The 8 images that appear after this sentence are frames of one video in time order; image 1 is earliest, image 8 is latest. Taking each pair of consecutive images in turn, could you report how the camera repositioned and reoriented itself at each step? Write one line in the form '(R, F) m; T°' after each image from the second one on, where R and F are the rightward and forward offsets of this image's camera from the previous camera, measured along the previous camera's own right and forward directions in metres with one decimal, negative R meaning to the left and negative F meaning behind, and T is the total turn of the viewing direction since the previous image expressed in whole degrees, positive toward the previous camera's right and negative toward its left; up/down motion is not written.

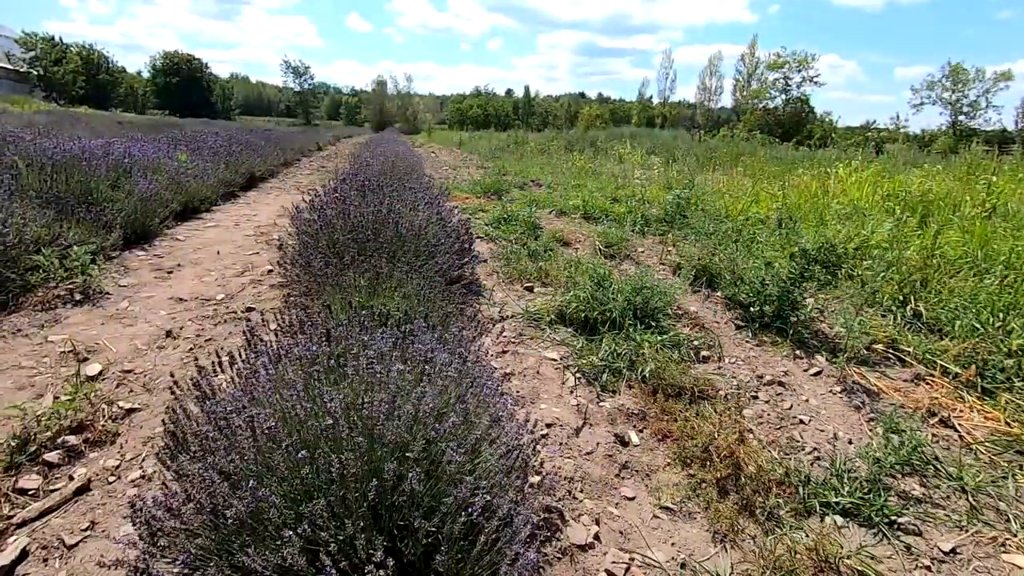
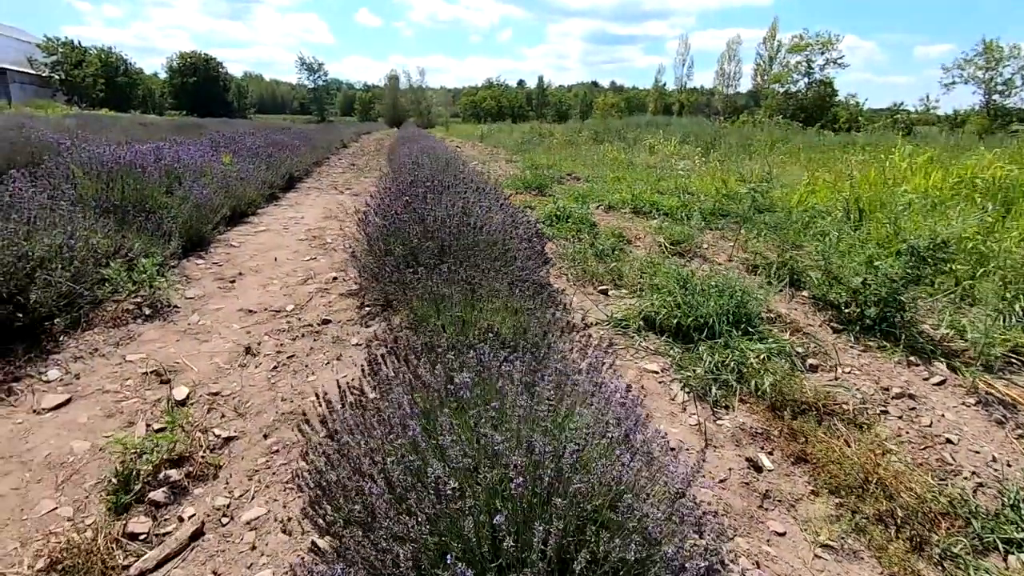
(-0.4, +0.2) m; -2°
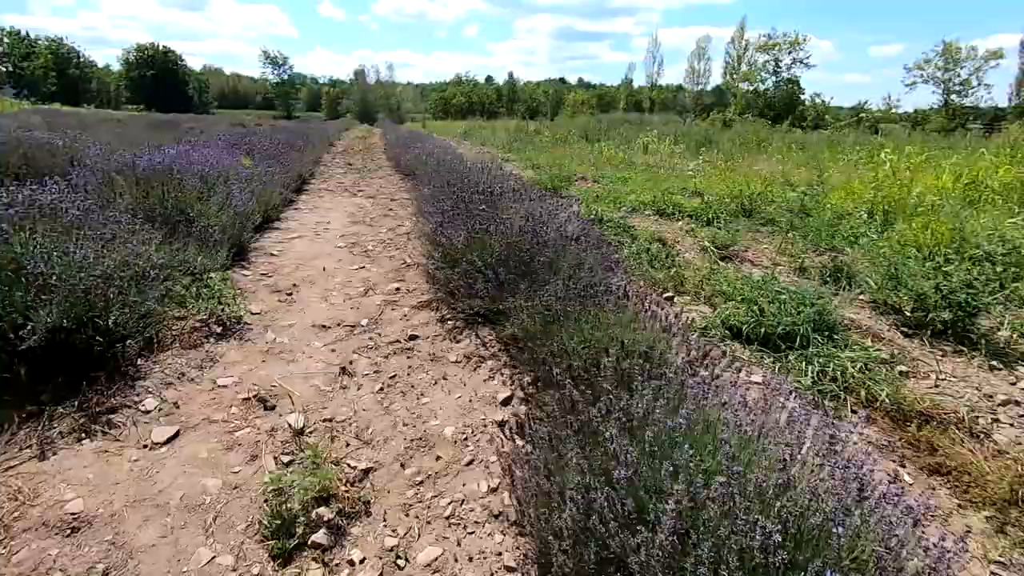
(-0.7, +0.1) m; +3°
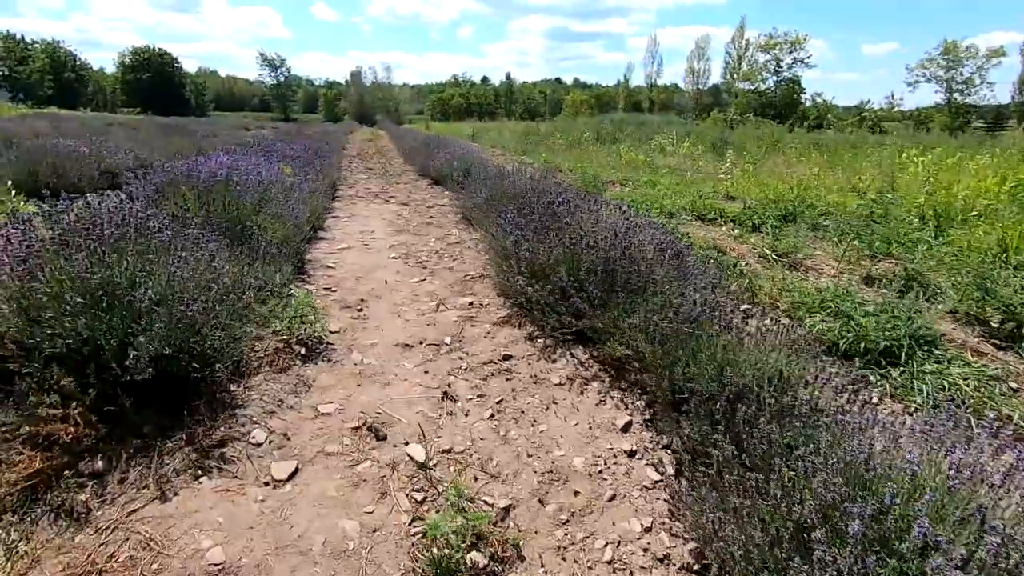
(-0.5, +0.1) m; 0°
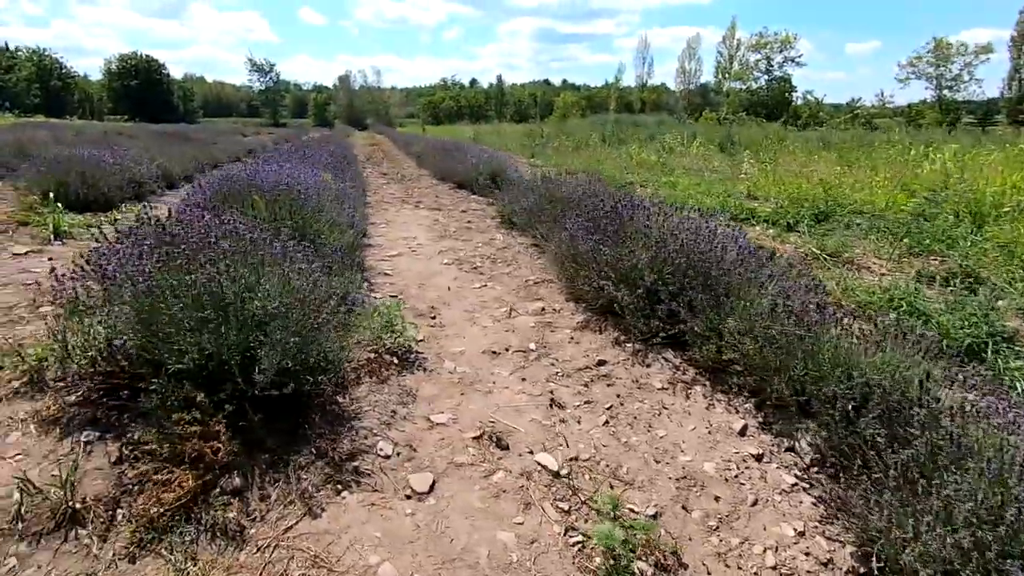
(-0.5, 0.0) m; +1°
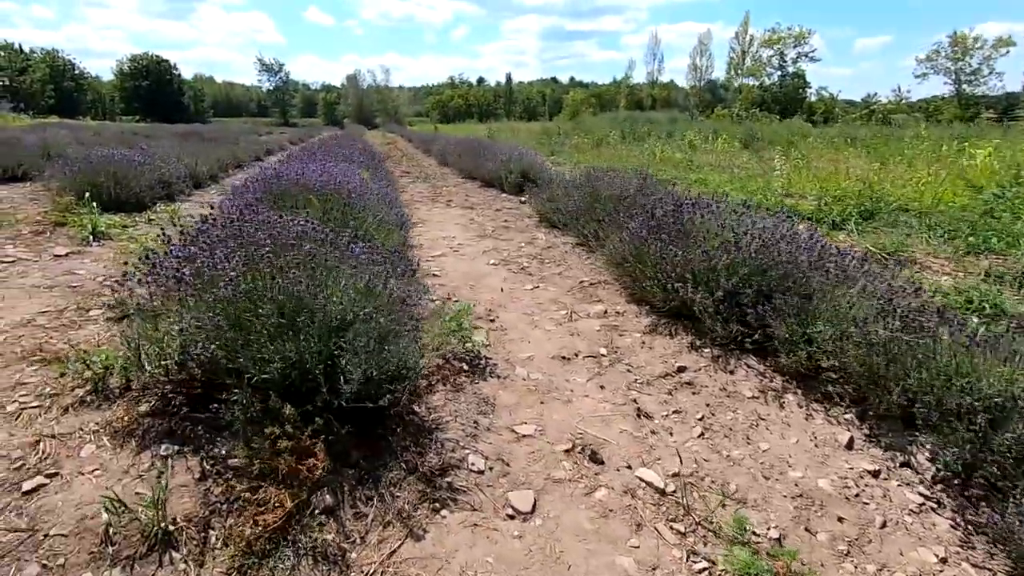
(-0.4, +0.1) m; -1°
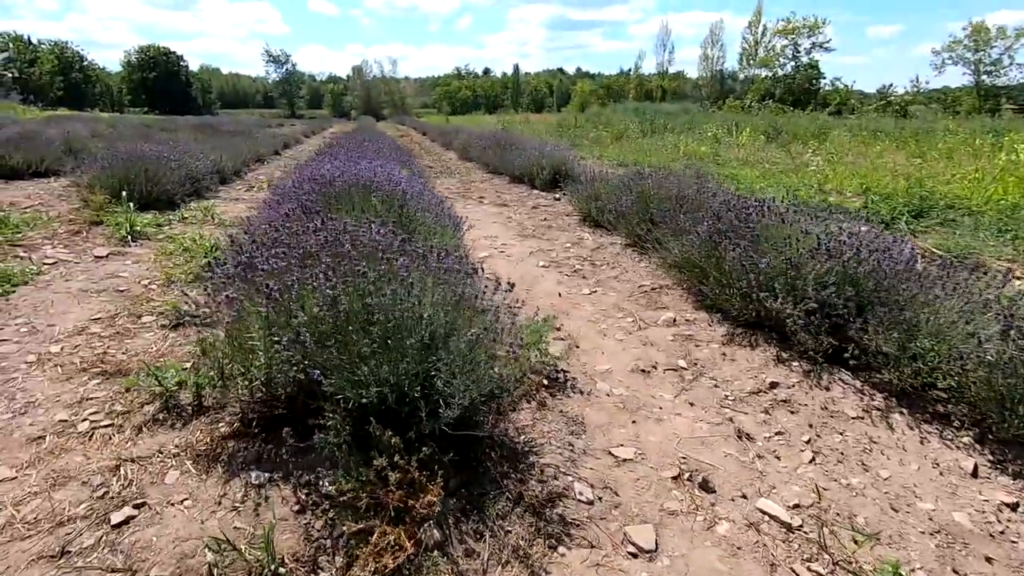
(-0.4, +0.1) m; -1°
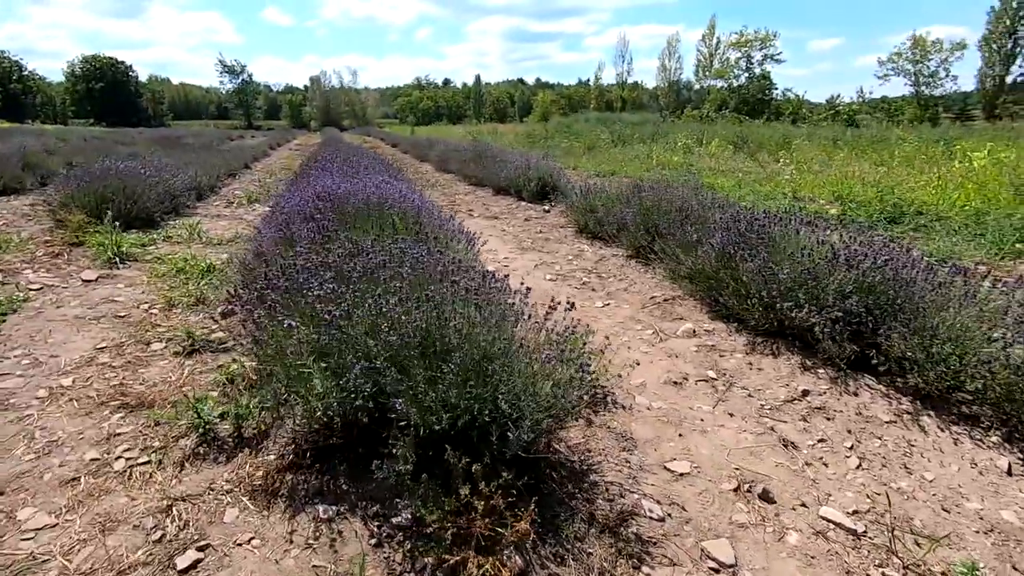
(-0.4, 0.0) m; +4°
